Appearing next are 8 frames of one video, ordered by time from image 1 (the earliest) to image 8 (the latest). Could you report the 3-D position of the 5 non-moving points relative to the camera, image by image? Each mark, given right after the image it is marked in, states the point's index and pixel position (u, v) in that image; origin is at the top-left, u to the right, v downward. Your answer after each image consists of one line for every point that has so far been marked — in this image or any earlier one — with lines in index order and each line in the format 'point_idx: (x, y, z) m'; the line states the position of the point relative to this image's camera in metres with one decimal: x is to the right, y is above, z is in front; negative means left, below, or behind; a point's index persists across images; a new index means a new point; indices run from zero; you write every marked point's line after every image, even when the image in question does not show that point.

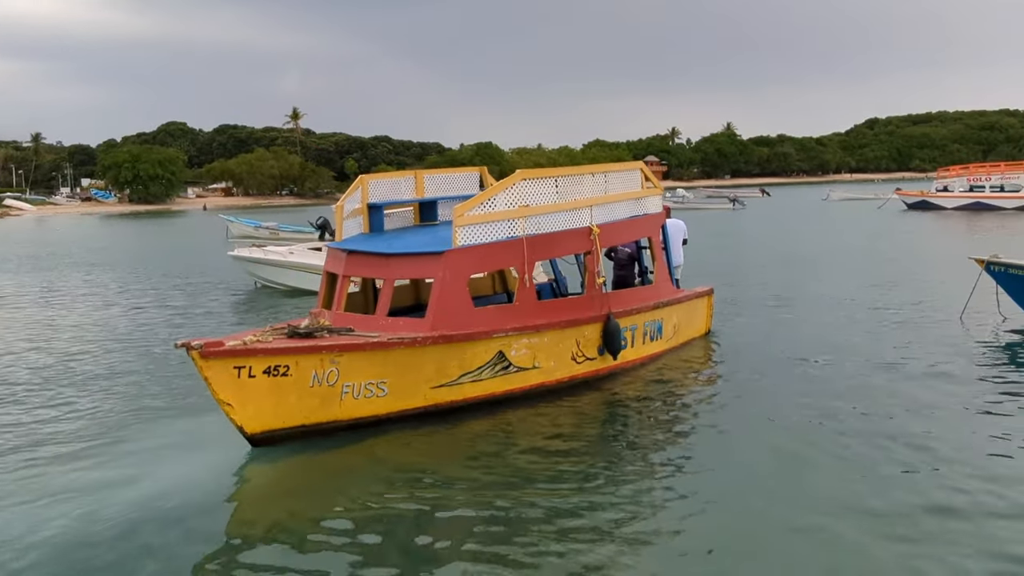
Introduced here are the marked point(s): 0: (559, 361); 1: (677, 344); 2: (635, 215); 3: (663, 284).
0: (+1.0, -1.0, +12.7) m
1: (+3.4, -1.0, +15.4) m
2: (+2.4, +1.3, +13.9) m
3: (+2.9, +0.1, +14.4) m
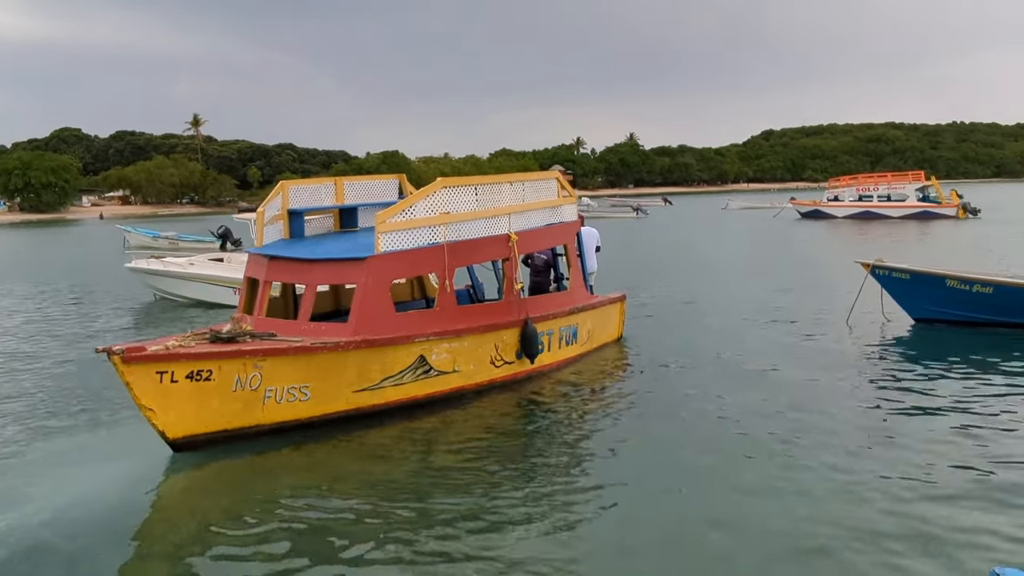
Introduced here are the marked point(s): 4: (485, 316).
0: (-0.3, -1.1, +12.9) m
1: (+1.7, -1.1, +15.8) m
2: (+0.9, +1.2, +14.3) m
3: (+1.4, 0.0, +14.8) m
4: (-0.2, -0.4, +13.0) m
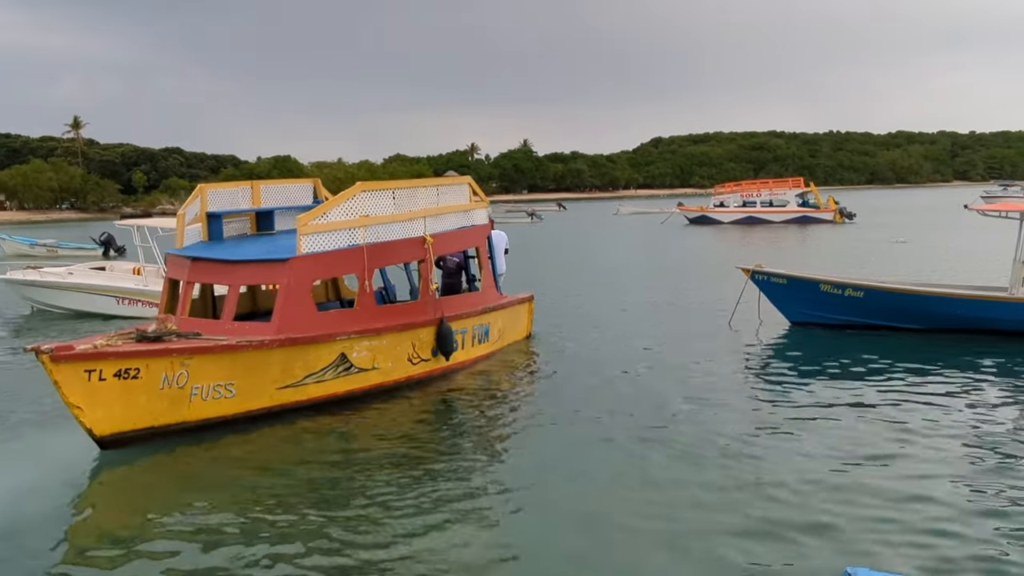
0: (-1.8, -1.1, +13.3) m
1: (-0.1, -1.1, +16.4) m
2: (-0.8, +1.1, +14.8) m
3: (-0.4, 0.0, +15.4) m
4: (-1.7, -0.4, +13.3) m
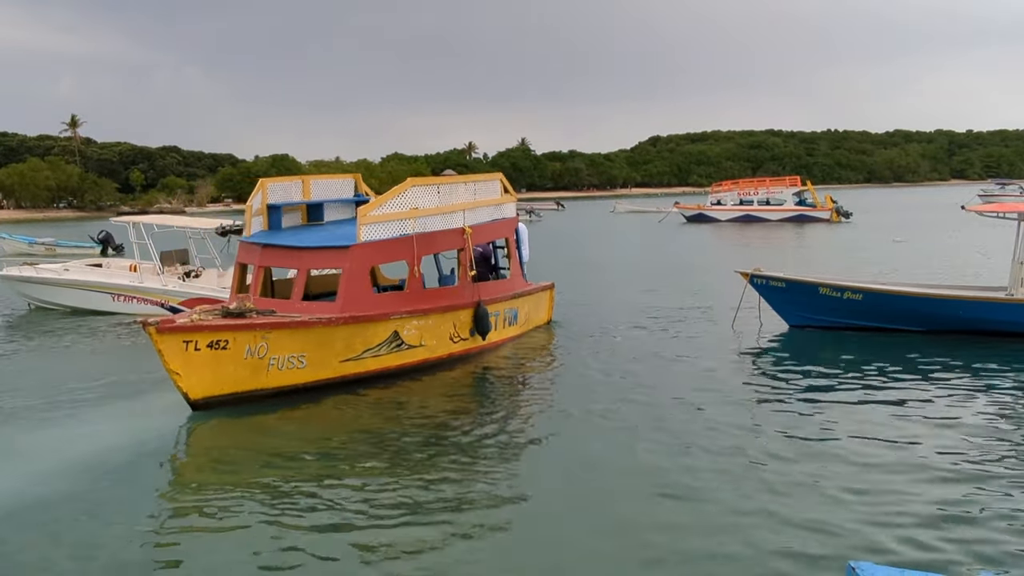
0: (-1.2, -0.9, +13.9) m
1: (+0.4, -1.0, +17.1) m
2: (-0.3, +1.3, +15.4) m
3: (+0.2, +0.2, +16.0) m
4: (-1.1, -0.2, +14.0) m
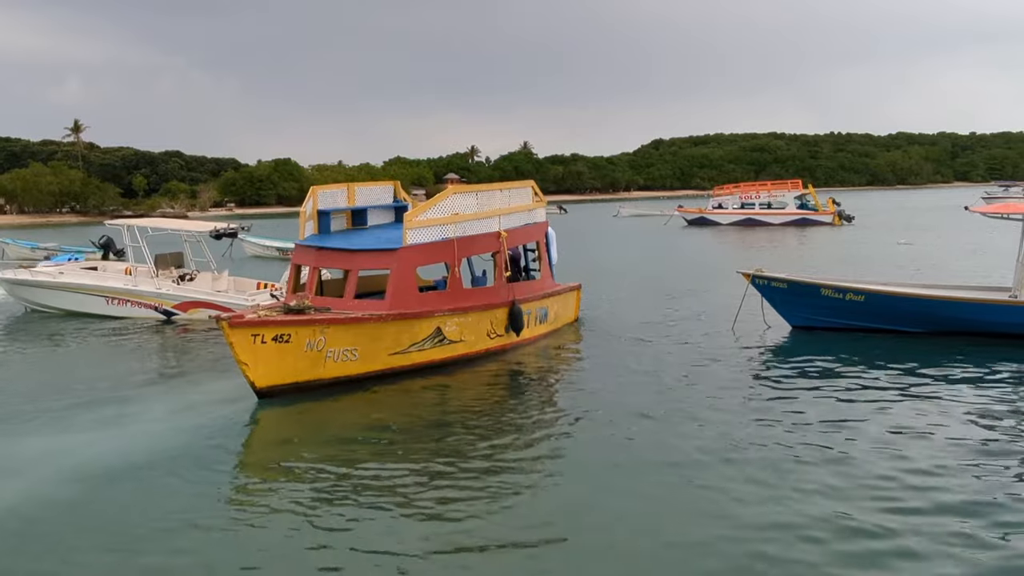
0: (-0.7, -0.9, +14.1) m
1: (+1.0, -0.9, +17.3) m
2: (+0.3, +1.3, +15.7) m
3: (+0.7, +0.2, +16.2) m
4: (-0.6, -0.2, +14.2) m
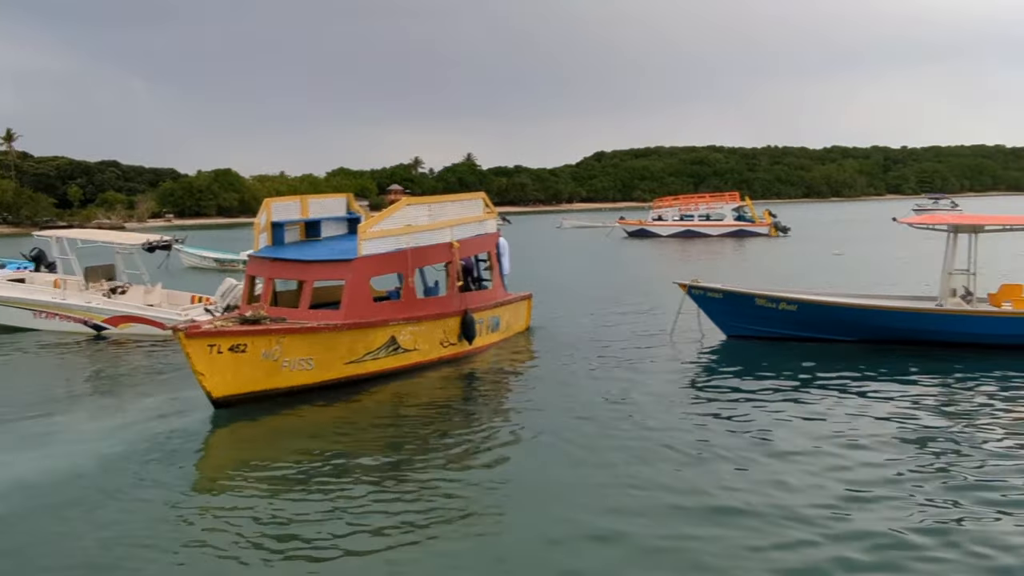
0: (-1.6, -1.1, +14.3) m
1: (-0.1, -1.2, +17.6) m
2: (-0.7, +1.1, +16.0) m
3: (-0.4, 0.0, +16.5) m
4: (-1.5, -0.4, +14.4) m
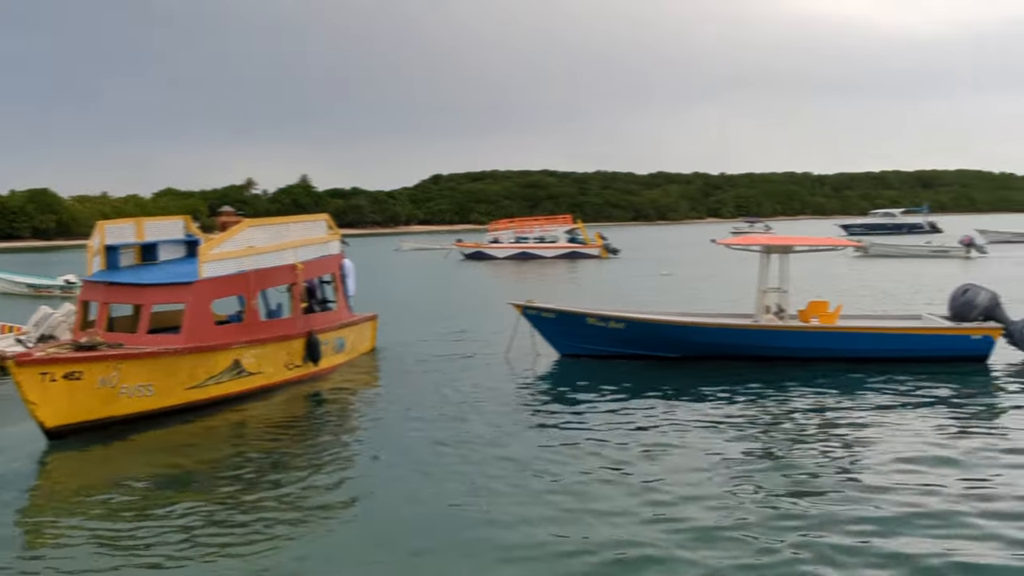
0: (-4.4, -1.5, +14.3) m
1: (-3.7, -1.7, +17.8) m
2: (-4.0, +0.7, +16.1) m
3: (-3.7, -0.5, +16.7) m
4: (-4.4, -0.8, +14.4) m
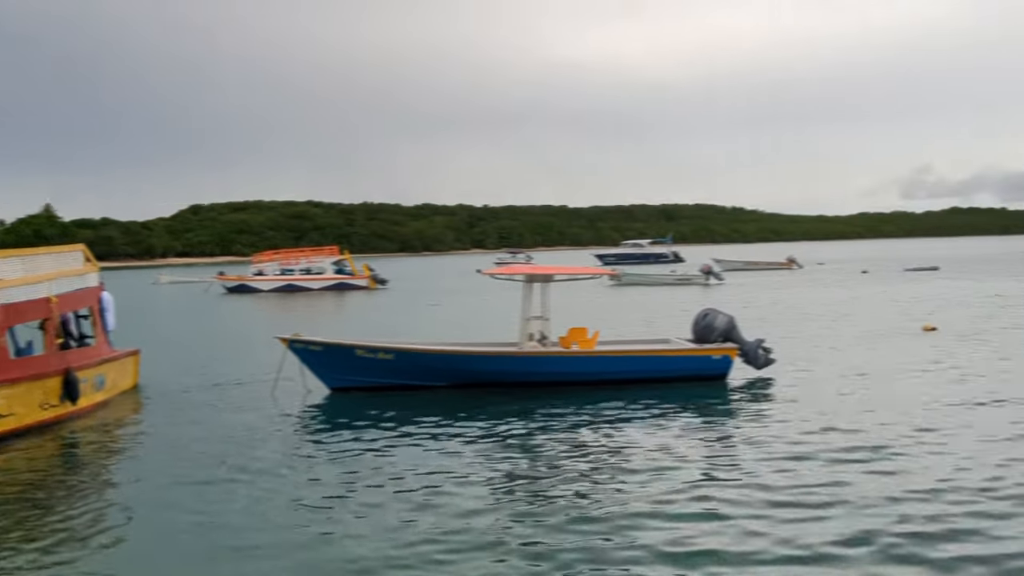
0: (-8.5, -2.1, +14.0) m
1: (-8.7, -2.4, +17.5) m
2: (-8.6, 0.0, +15.9) m
3: (-8.5, -1.2, +16.5) m
4: (-8.5, -1.4, +14.1) m
